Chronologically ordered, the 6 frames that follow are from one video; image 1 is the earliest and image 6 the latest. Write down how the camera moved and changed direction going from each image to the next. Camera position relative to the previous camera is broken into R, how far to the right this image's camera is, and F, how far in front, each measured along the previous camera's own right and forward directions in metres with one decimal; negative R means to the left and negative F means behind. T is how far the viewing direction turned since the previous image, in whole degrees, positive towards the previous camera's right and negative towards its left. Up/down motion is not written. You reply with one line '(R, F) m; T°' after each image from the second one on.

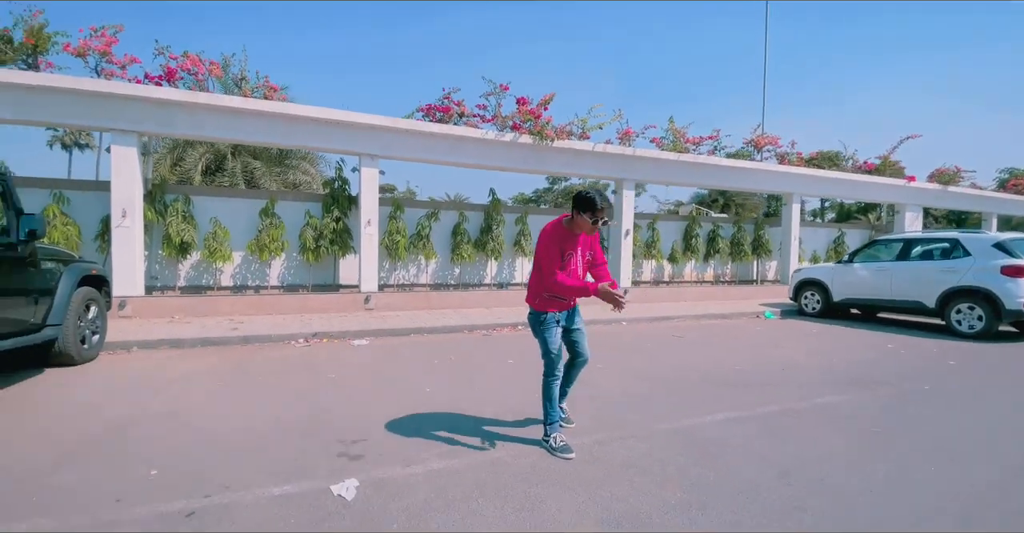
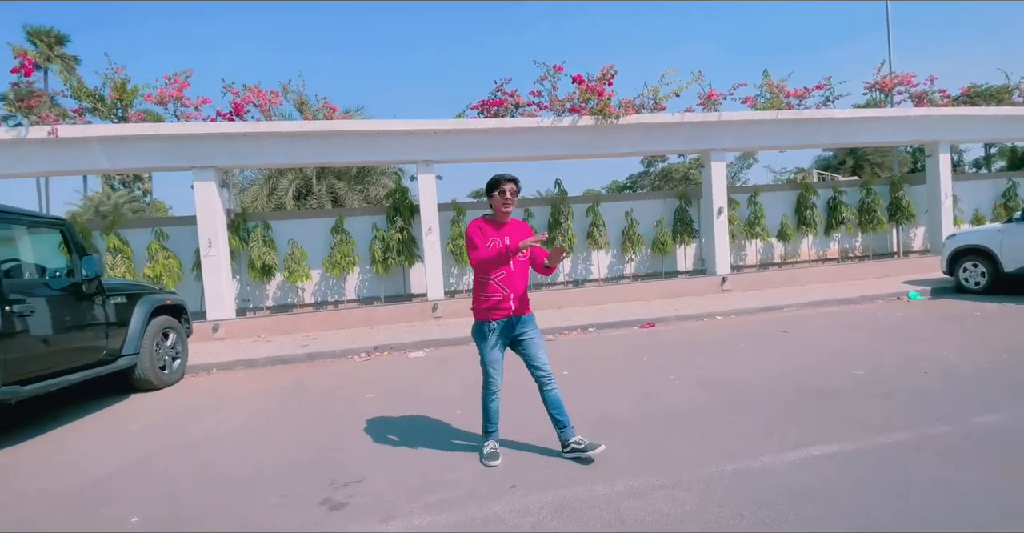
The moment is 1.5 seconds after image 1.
(+0.8, +0.9) m; -13°
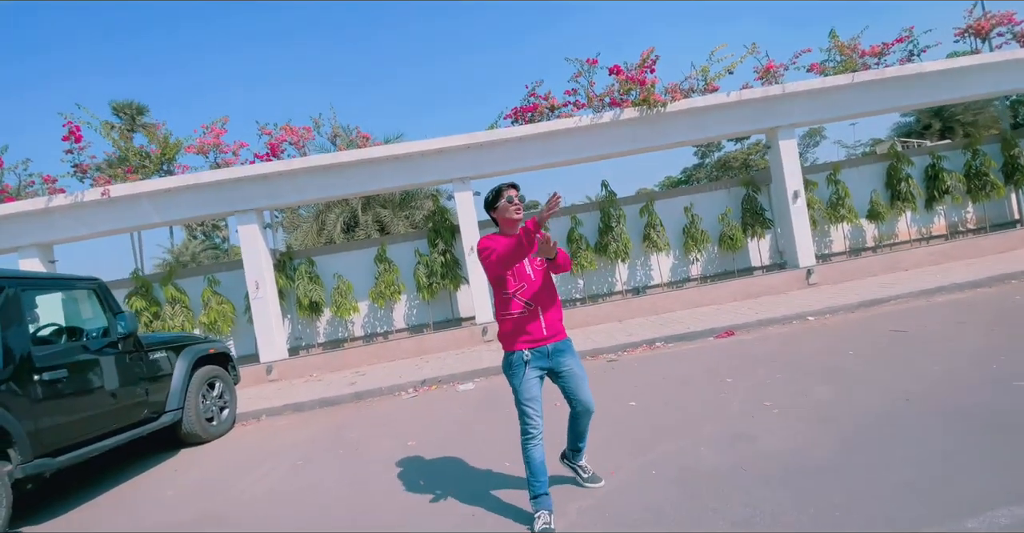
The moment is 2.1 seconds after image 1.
(+0.2, +0.8) m; -7°
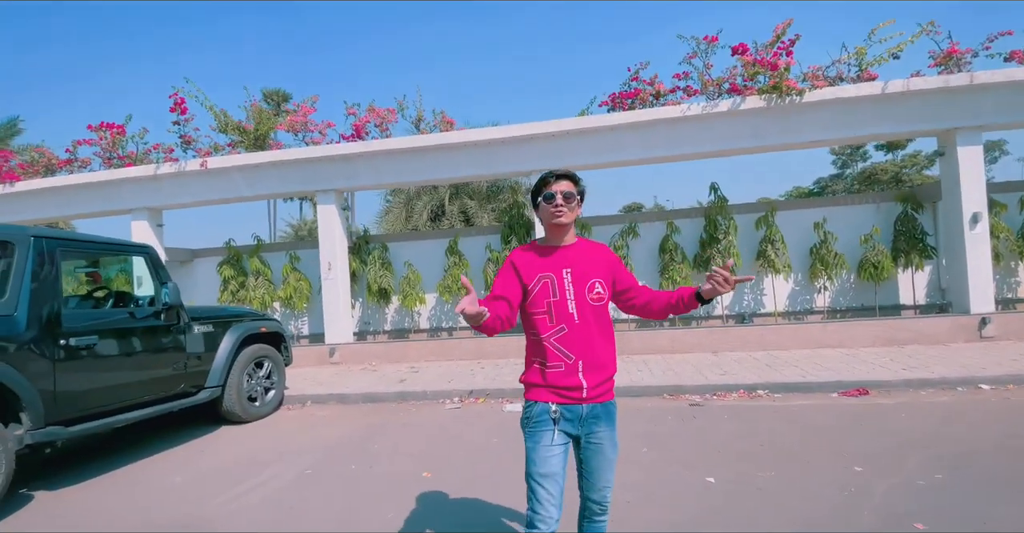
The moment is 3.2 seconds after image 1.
(+0.4, +1.1) m; -12°
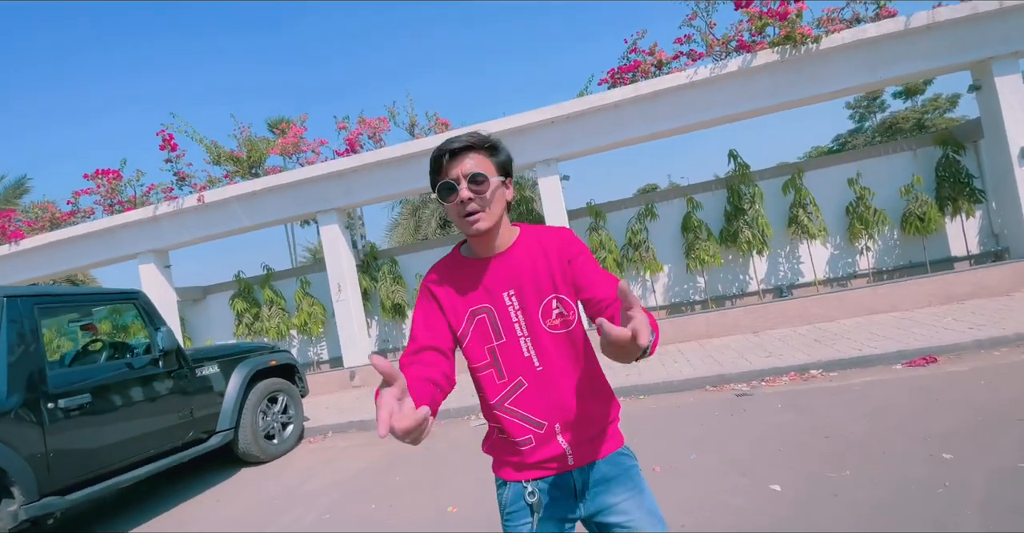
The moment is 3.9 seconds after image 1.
(+0.1, +0.5) m; -2°
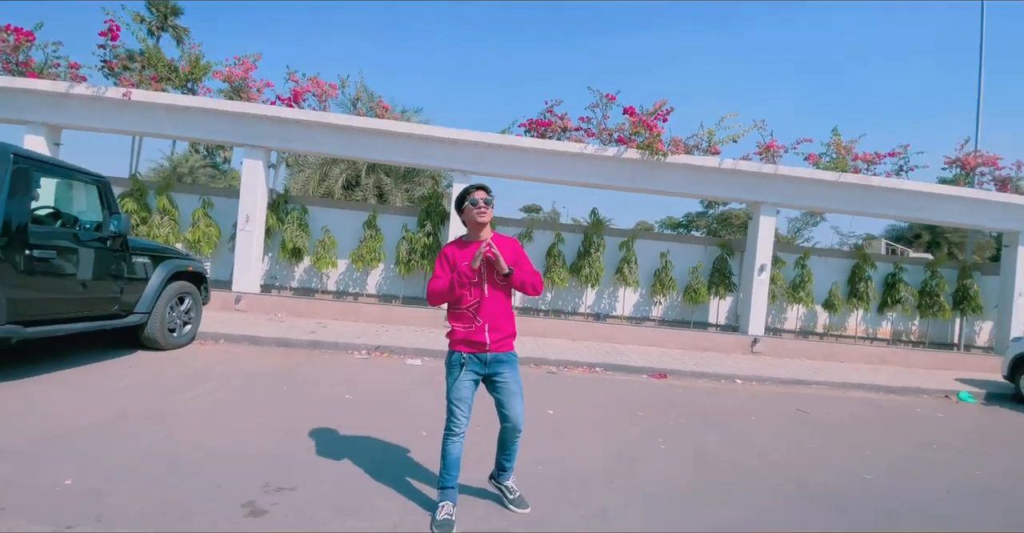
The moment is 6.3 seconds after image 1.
(-0.6, -2.0) m; +16°
